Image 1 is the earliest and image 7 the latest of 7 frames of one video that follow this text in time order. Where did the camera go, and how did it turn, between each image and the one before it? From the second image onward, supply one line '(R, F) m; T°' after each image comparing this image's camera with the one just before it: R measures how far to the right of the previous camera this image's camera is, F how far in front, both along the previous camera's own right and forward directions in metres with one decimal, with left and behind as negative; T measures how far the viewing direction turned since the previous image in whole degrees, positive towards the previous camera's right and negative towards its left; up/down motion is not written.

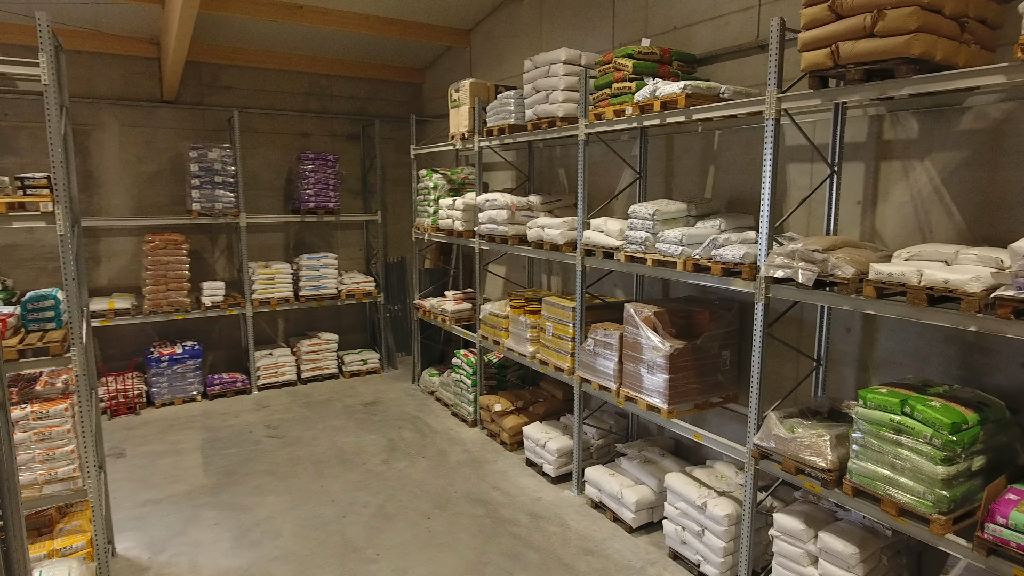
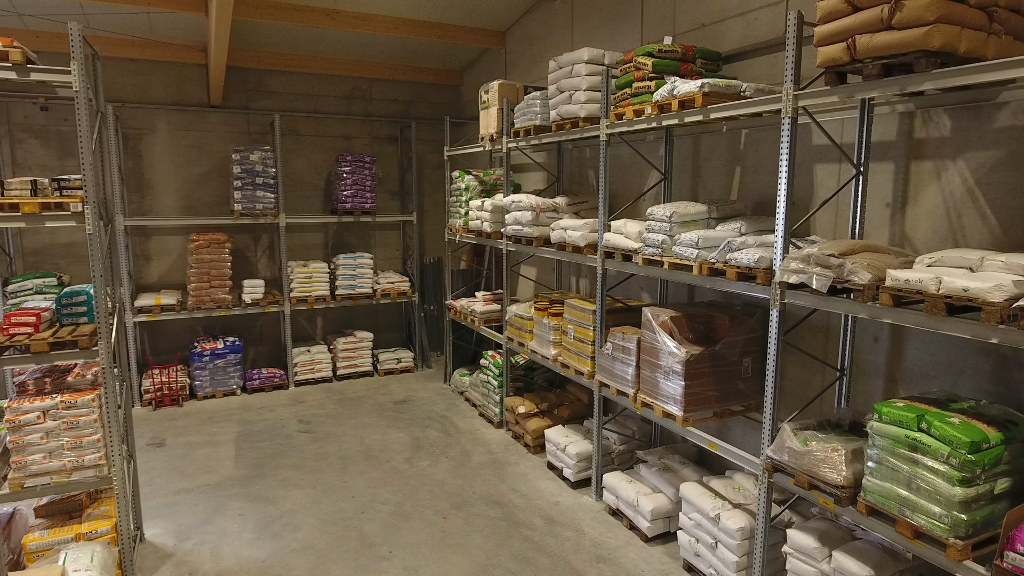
(+0.3, 0.0) m; -5°
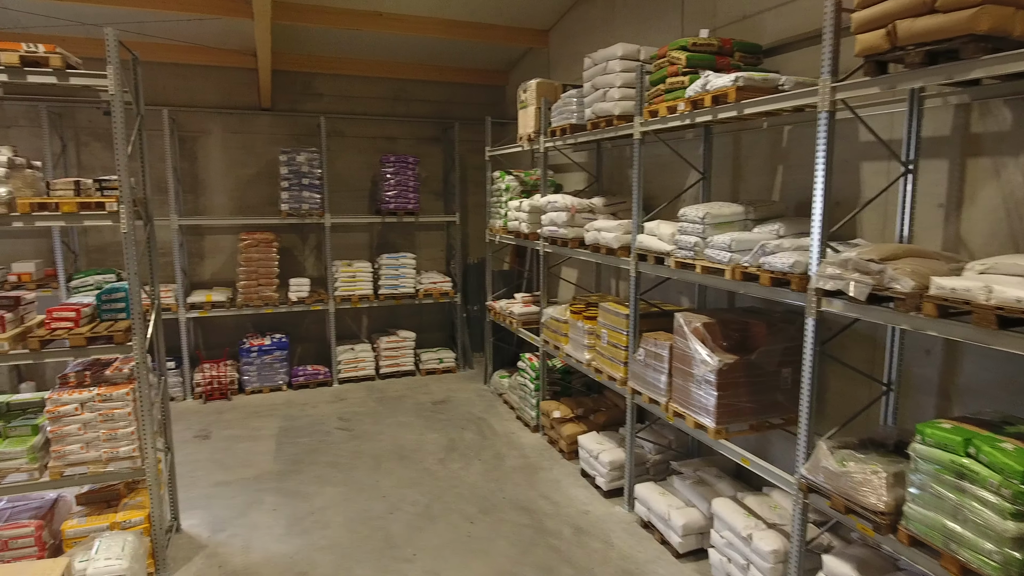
(+0.2, +0.1) m; -5°
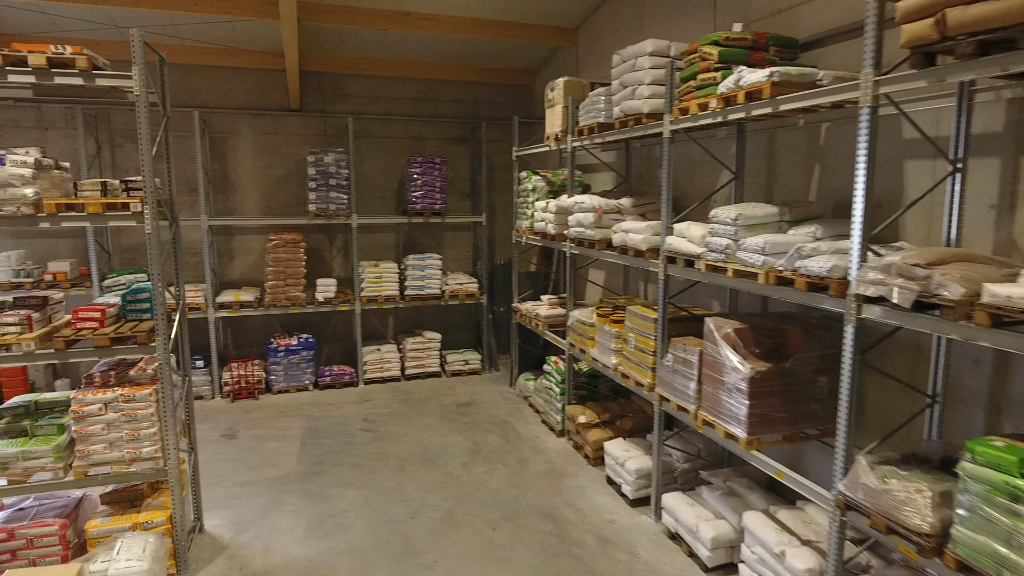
(0.0, +0.1) m; -3°
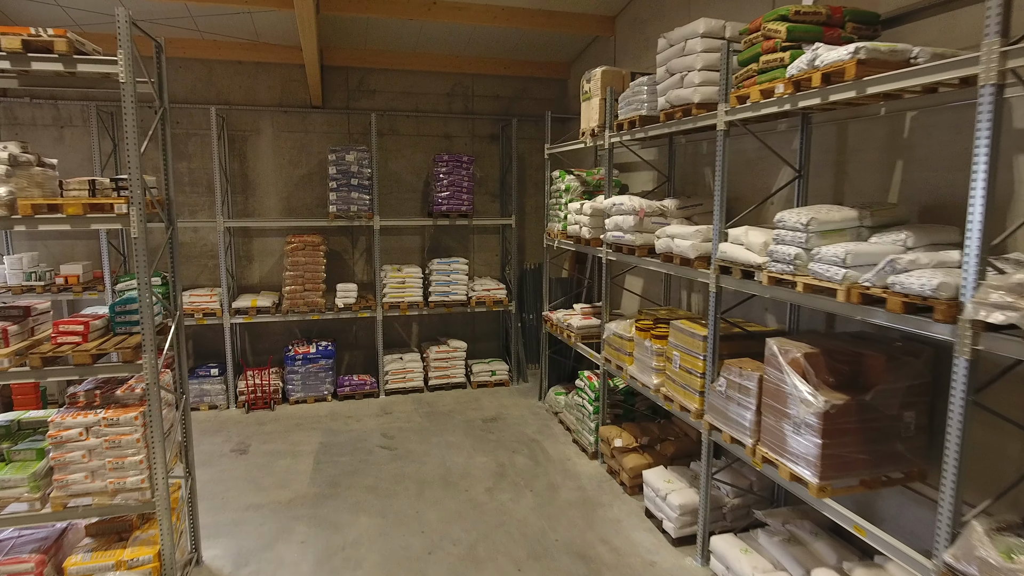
(0.0, +0.5) m; -3°
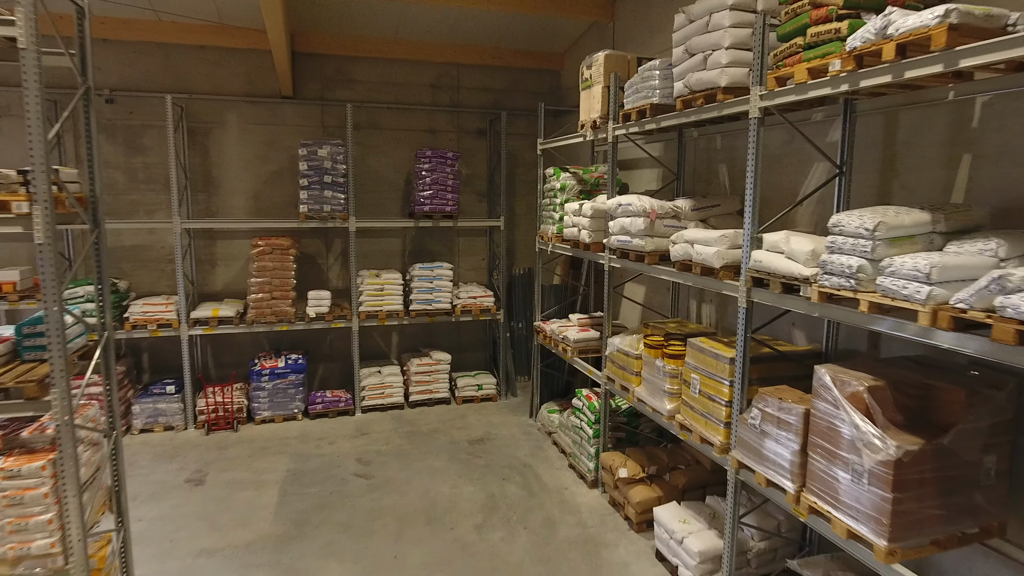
(-0.1, +0.6) m; +2°
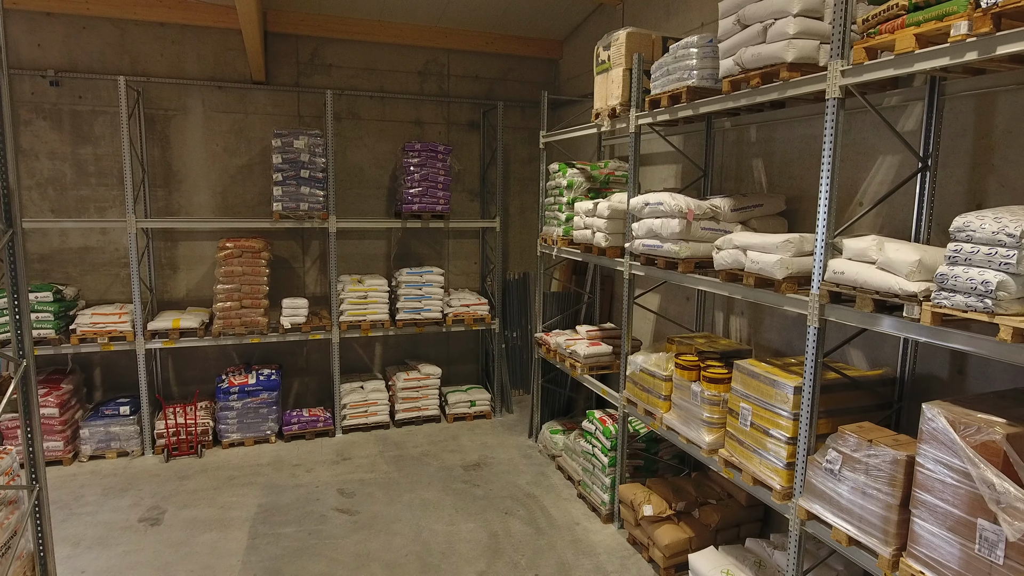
(-0.2, +0.6) m; +2°
